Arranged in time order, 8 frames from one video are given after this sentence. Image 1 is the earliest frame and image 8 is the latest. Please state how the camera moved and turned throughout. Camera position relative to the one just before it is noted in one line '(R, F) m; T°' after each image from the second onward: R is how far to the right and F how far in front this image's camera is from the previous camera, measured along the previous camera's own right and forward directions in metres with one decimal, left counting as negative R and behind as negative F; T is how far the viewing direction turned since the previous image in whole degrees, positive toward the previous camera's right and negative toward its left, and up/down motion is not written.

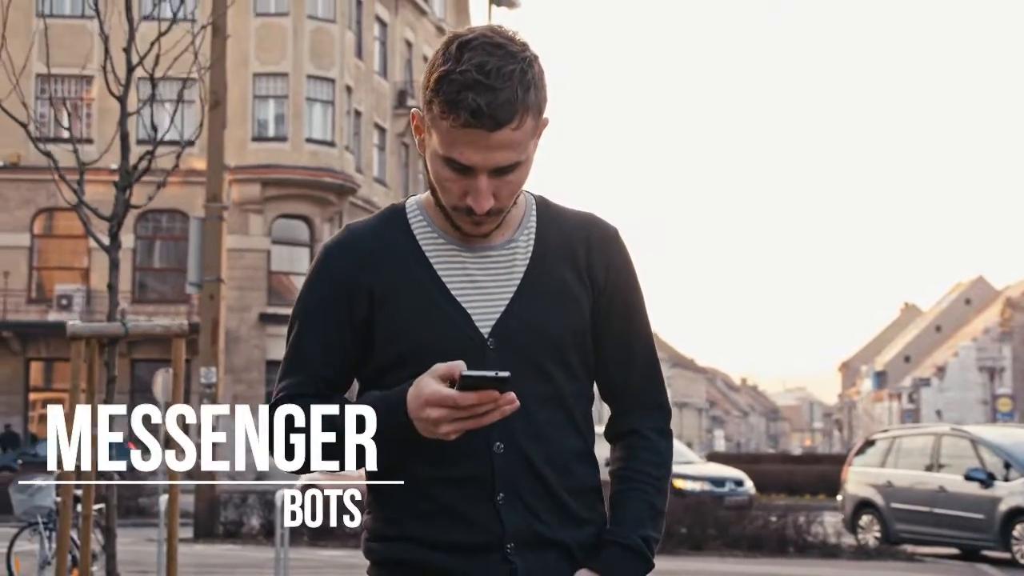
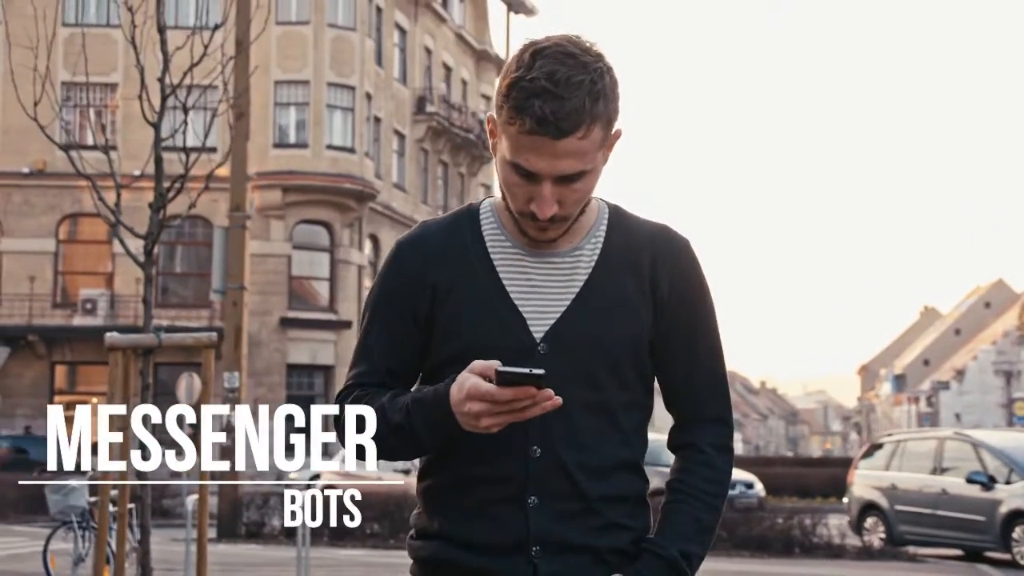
(+0.1, -0.5) m; -1°
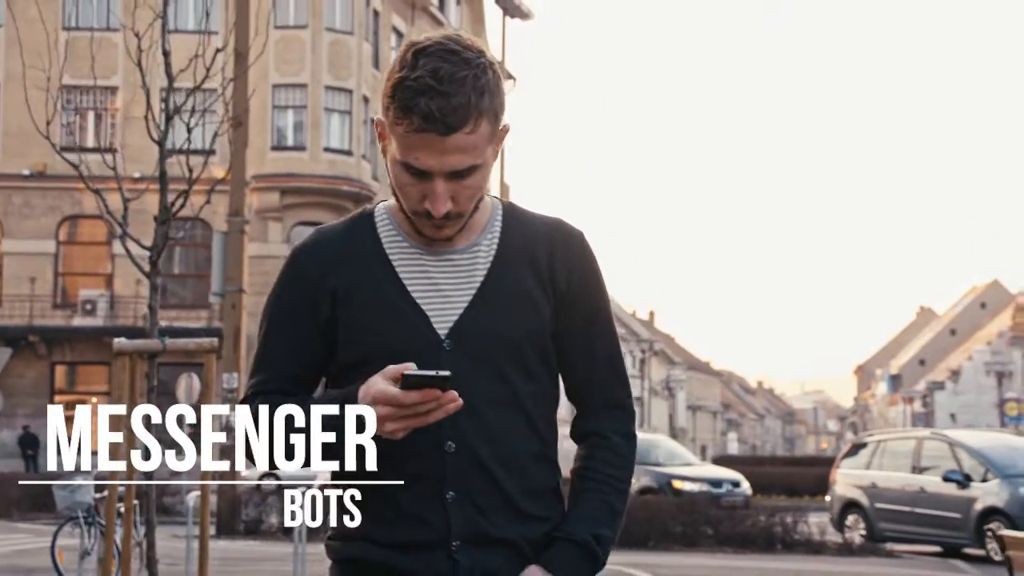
(+0.1, -0.5) m; 0°
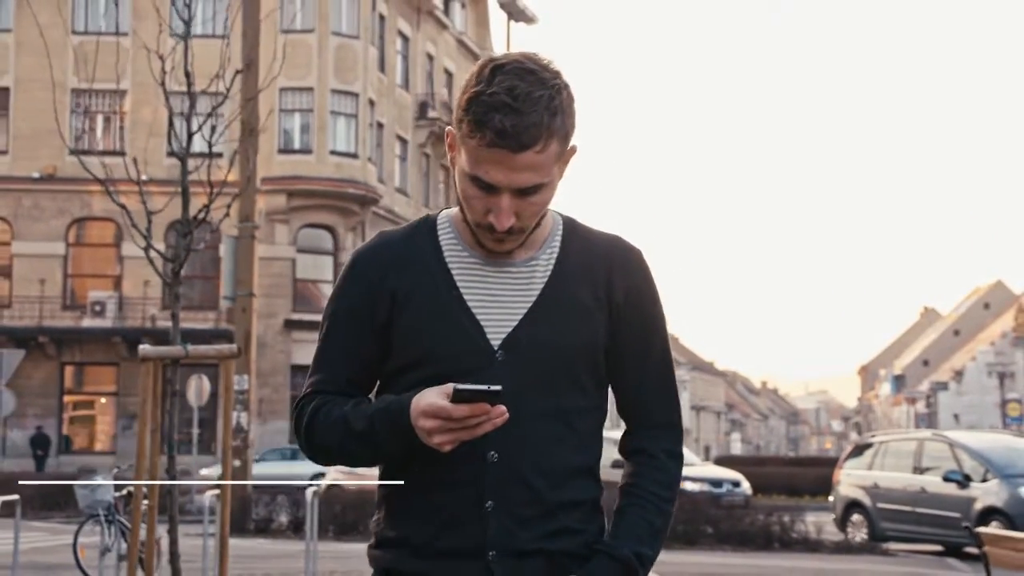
(0.0, -0.4) m; 0°
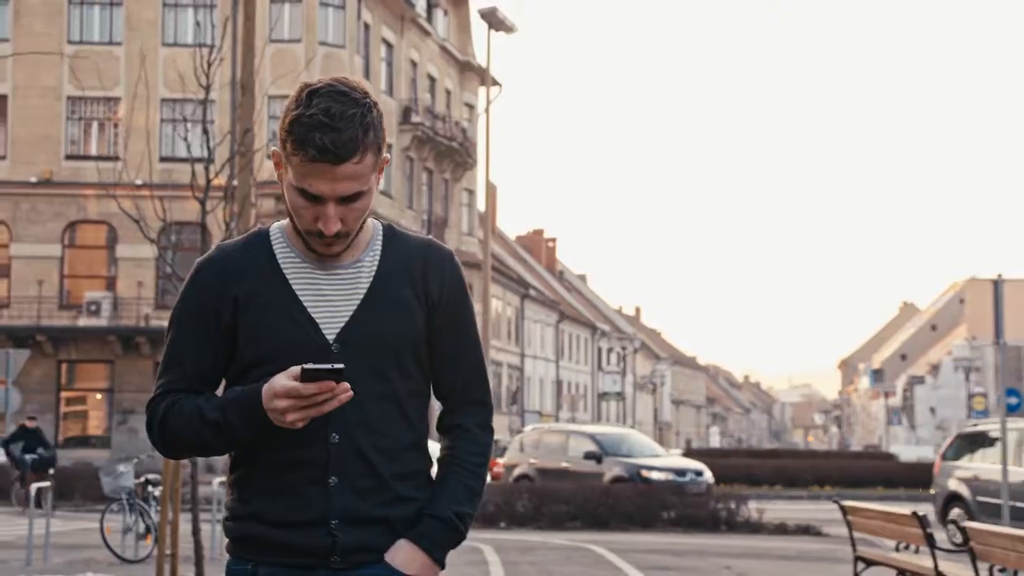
(+0.1, -1.7) m; +1°
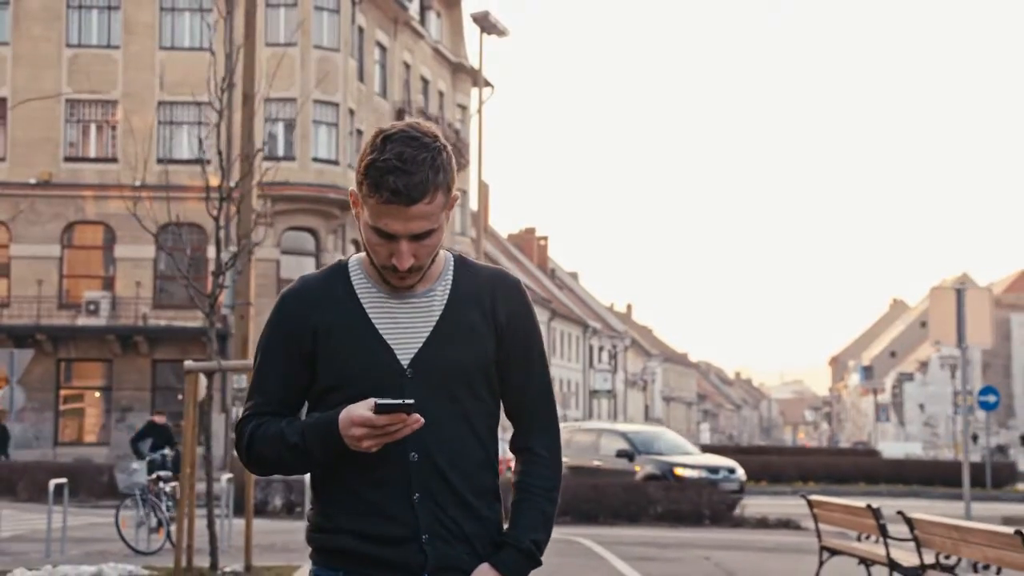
(0.0, -0.8) m; 0°
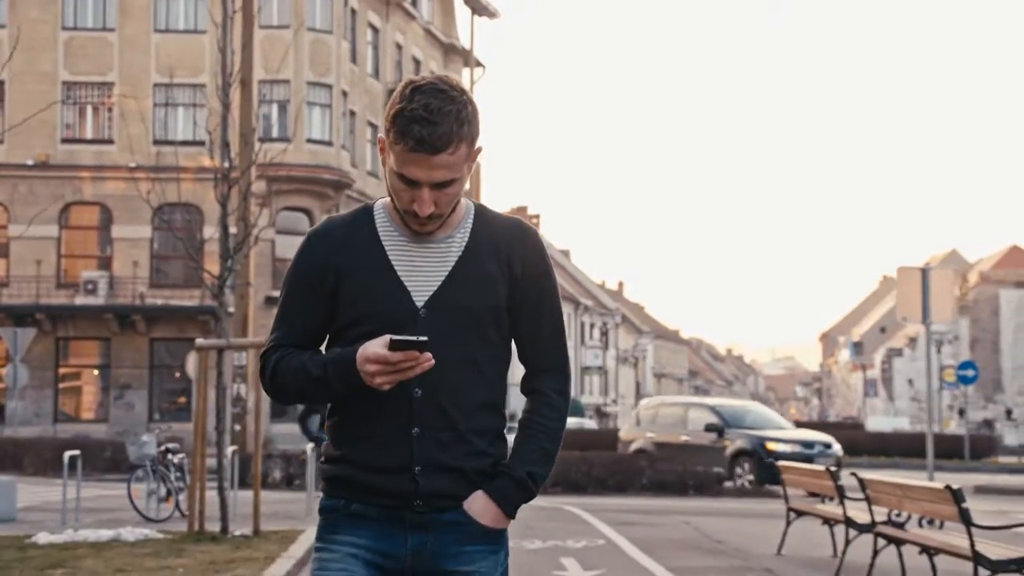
(0.0, -0.8) m; 0°
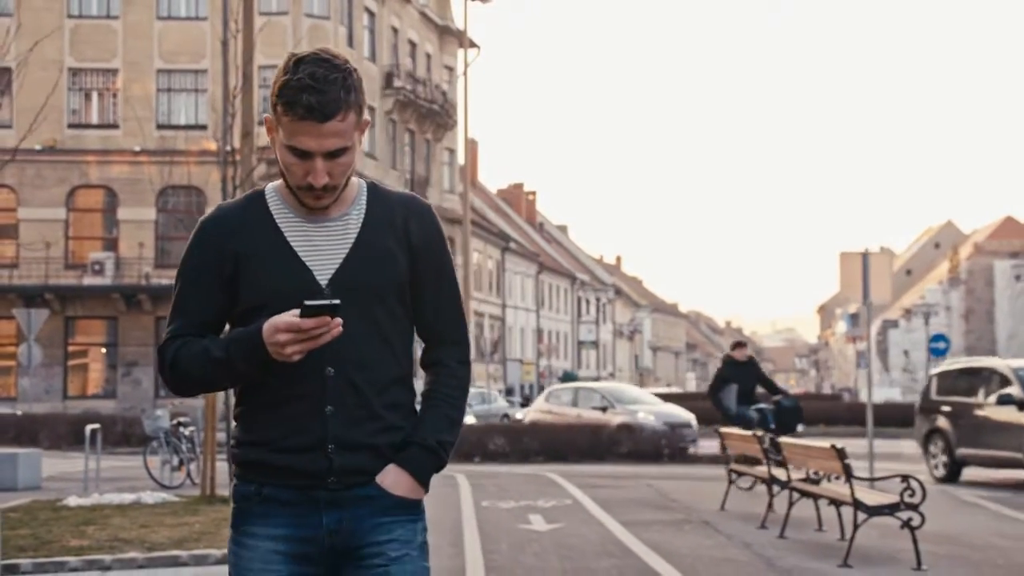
(+0.2, -1.4) m; 0°
